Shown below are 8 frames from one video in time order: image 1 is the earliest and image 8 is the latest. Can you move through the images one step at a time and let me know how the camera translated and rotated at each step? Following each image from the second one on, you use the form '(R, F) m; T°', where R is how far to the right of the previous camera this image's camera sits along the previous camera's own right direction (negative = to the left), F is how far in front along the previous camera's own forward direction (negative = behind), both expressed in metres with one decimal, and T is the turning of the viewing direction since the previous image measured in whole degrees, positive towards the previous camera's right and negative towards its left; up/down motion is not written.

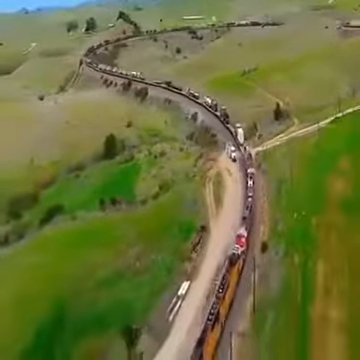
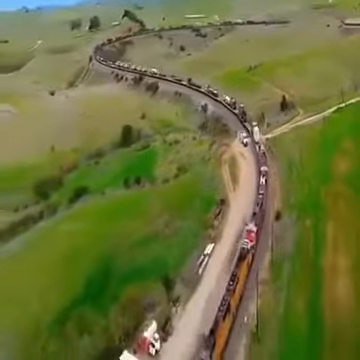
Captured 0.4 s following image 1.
(-1.4, -3.8) m; 0°
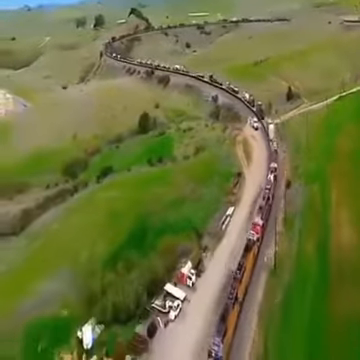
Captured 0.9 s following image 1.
(-1.4, -4.8) m; 0°
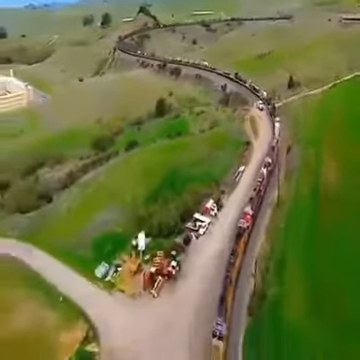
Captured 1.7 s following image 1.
(-1.4, -8.4) m; 0°
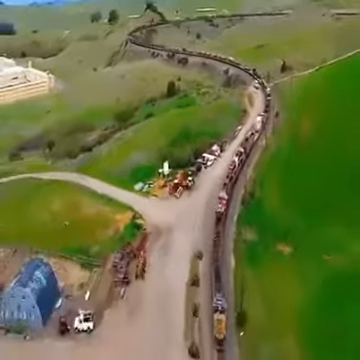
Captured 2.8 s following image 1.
(-0.8, -12.3) m; 0°
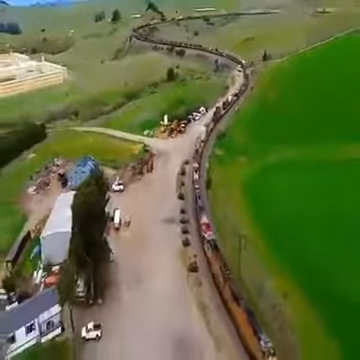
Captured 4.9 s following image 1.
(+0.5, -17.3) m; 0°
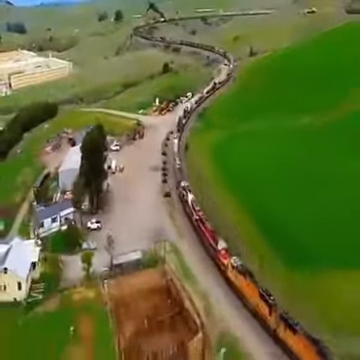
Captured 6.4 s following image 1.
(+1.6, -11.3) m; 0°
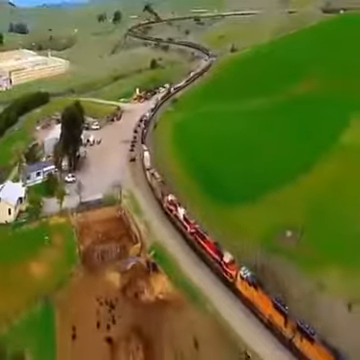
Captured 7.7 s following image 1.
(+3.3, -9.6) m; 0°
